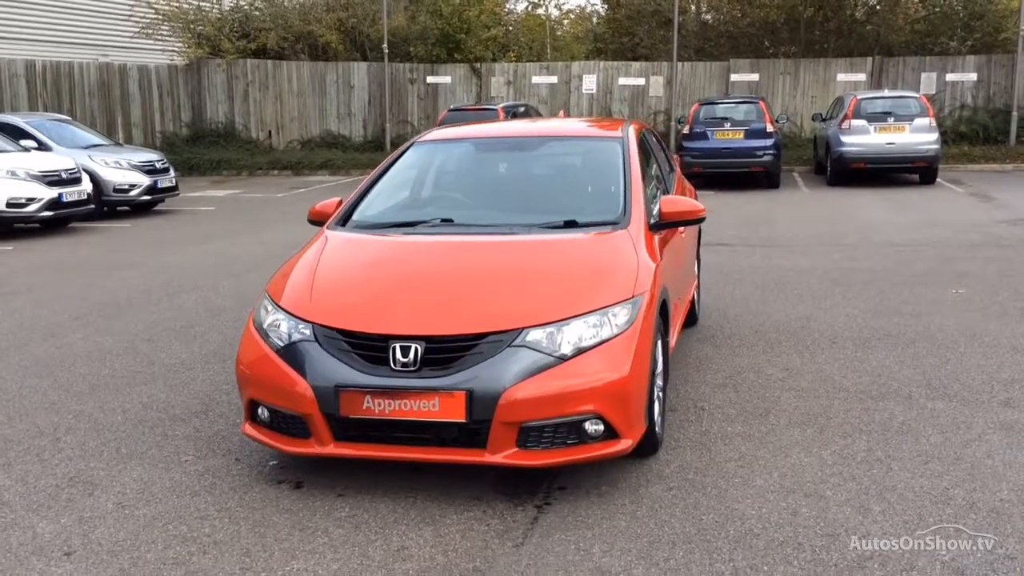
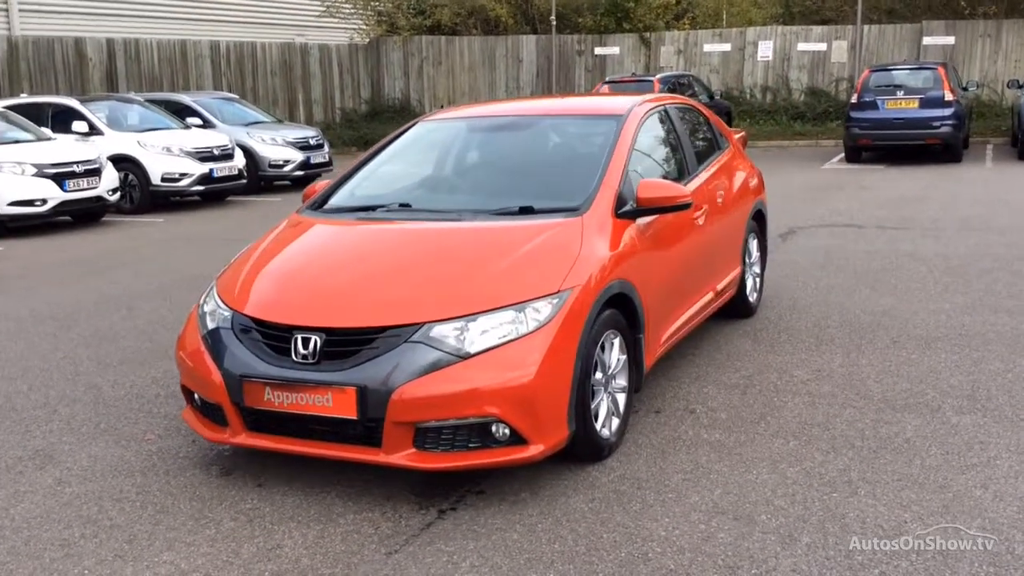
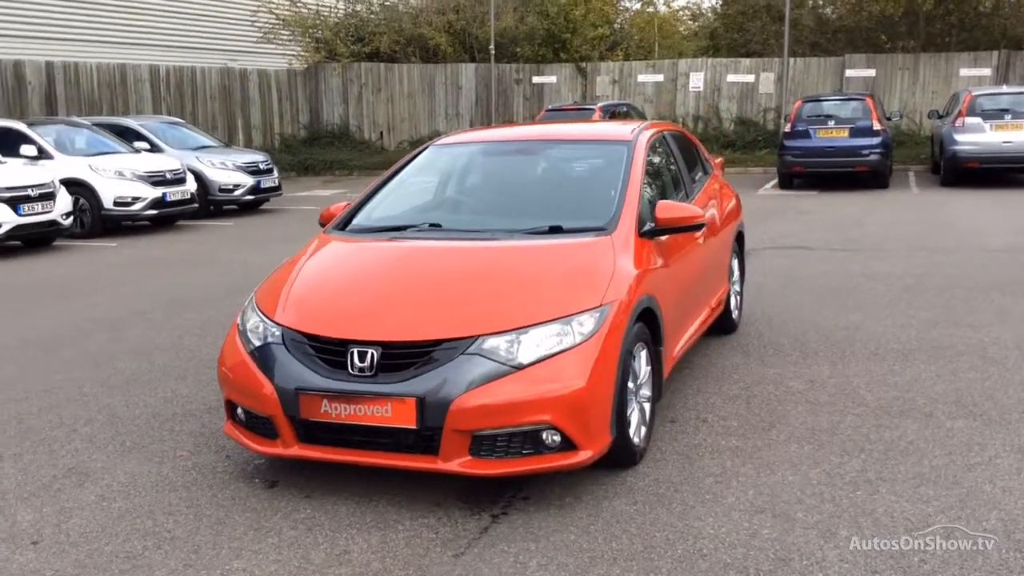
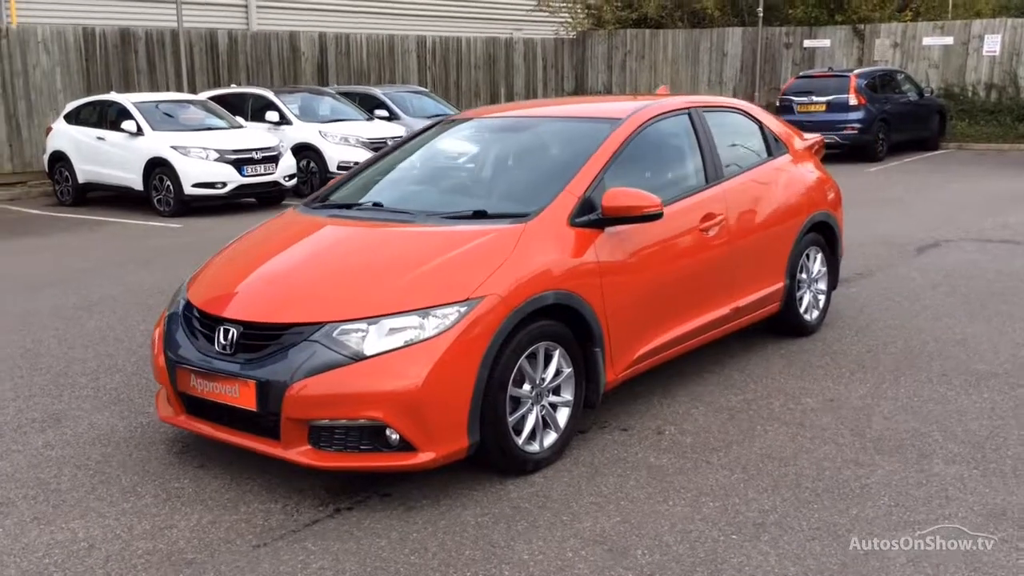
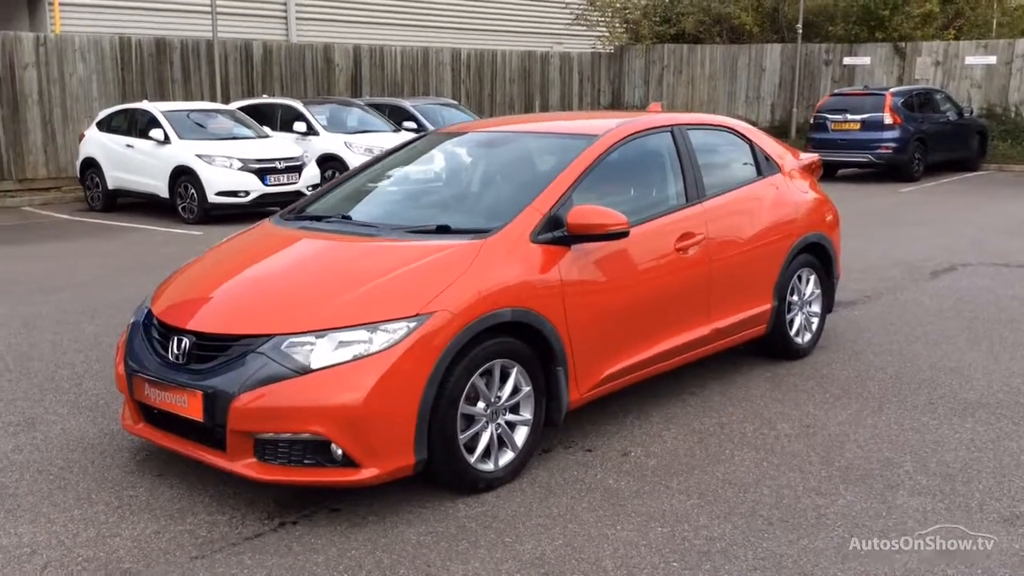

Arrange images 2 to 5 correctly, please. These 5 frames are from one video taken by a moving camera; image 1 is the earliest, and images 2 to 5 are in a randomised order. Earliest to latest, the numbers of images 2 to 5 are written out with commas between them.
3, 2, 4, 5
